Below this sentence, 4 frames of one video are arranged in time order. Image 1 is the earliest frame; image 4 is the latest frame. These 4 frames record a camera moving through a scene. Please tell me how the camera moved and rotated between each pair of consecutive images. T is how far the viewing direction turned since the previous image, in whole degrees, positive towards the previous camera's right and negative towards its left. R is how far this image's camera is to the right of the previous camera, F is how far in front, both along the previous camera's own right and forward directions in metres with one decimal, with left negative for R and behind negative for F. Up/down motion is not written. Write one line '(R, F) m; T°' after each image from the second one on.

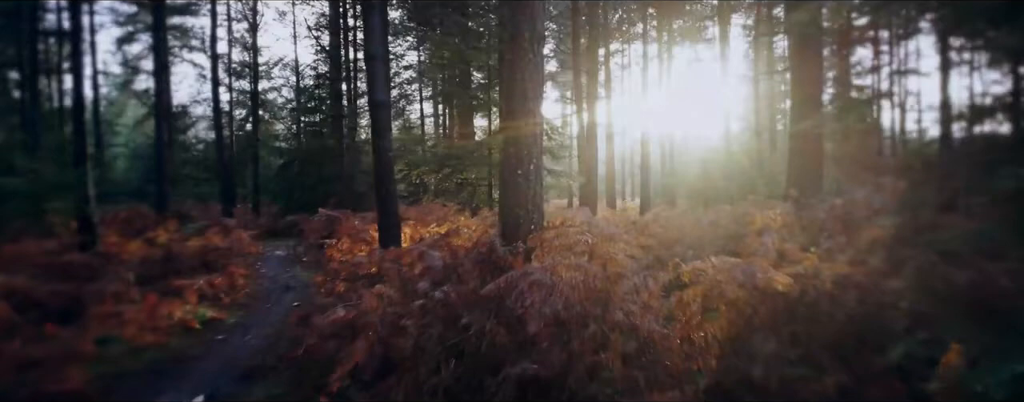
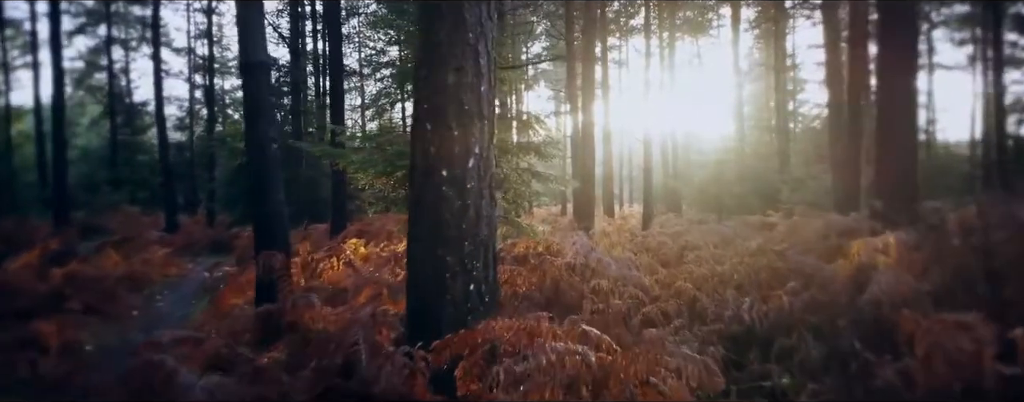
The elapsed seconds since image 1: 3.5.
(+0.3, +3.8) m; 0°
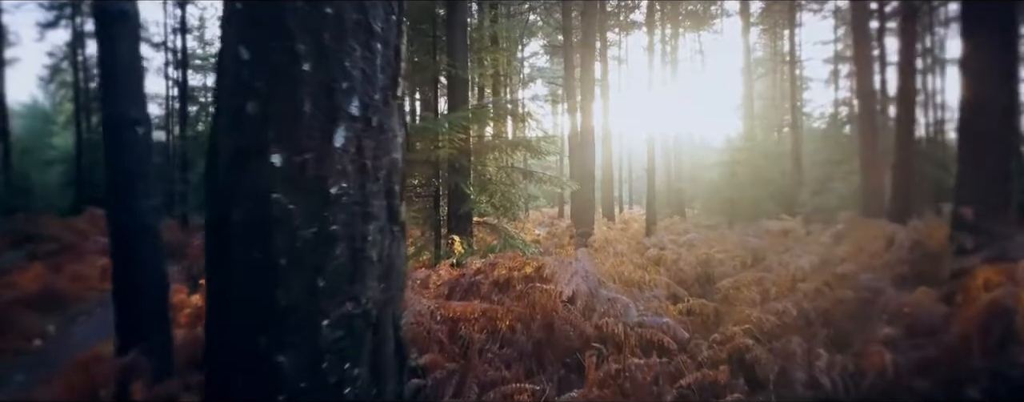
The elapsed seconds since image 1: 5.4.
(+0.1, +2.0) m; 0°
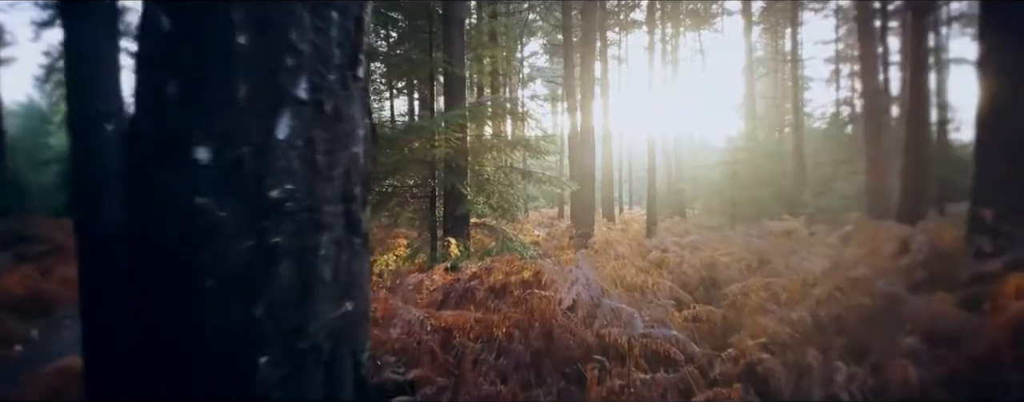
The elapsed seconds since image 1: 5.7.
(0.0, +0.3) m; 0°
